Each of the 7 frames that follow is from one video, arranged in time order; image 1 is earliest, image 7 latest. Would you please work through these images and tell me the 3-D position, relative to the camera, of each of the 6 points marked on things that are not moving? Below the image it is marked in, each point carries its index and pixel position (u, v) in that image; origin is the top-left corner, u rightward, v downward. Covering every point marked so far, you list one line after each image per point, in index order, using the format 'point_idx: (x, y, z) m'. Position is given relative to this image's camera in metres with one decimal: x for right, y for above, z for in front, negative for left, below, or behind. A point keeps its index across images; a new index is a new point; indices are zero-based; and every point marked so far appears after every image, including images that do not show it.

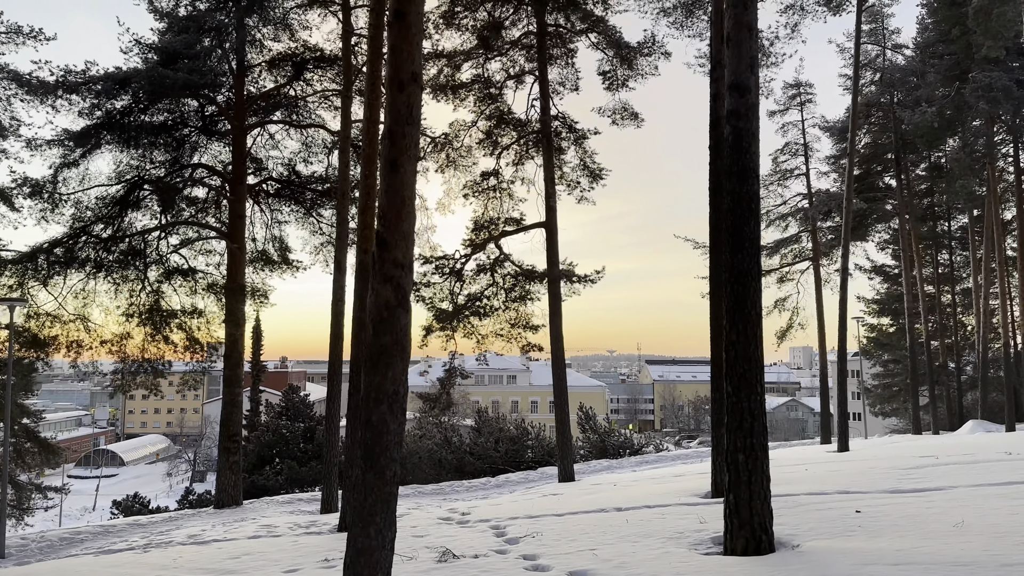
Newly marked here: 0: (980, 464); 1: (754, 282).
0: (+5.9, -2.2, +7.6) m
1: (+1.8, +0.1, +4.3) m
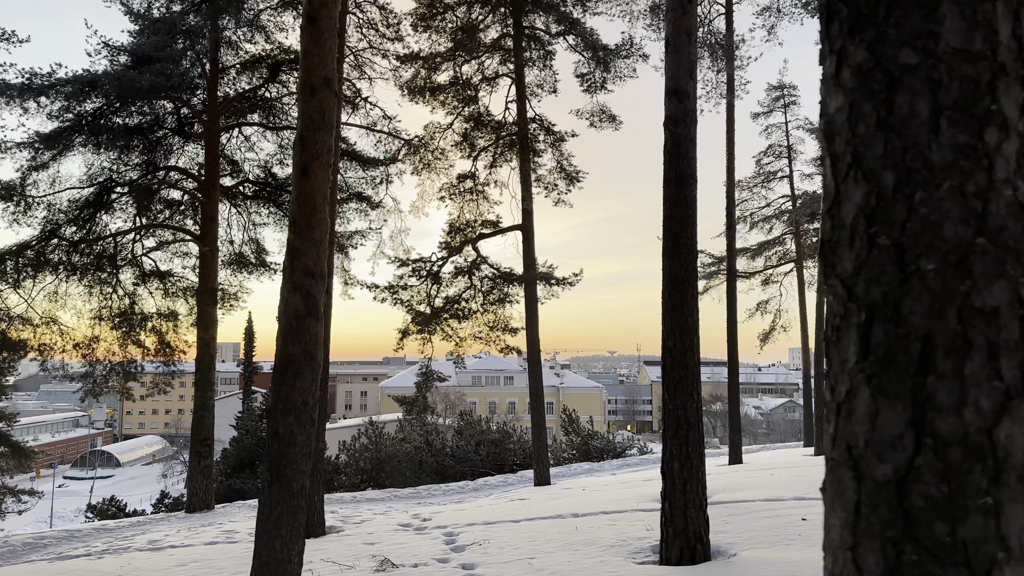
0: (+5.5, -2.3, +7.5) m
1: (+1.3, 0.0, +4.3) m
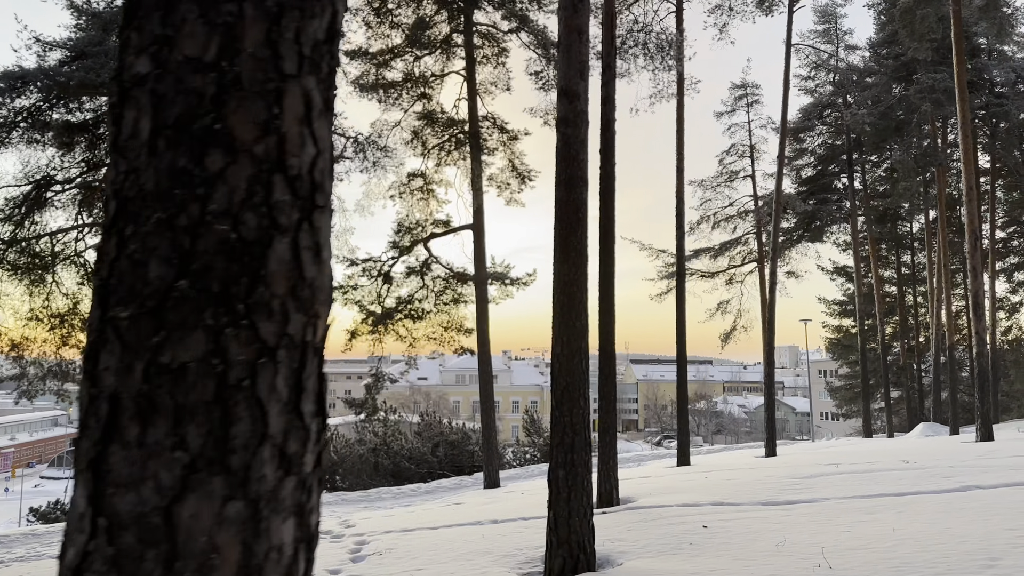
0: (+4.6, -2.3, +7.6) m
1: (+0.5, 0.0, +4.2) m
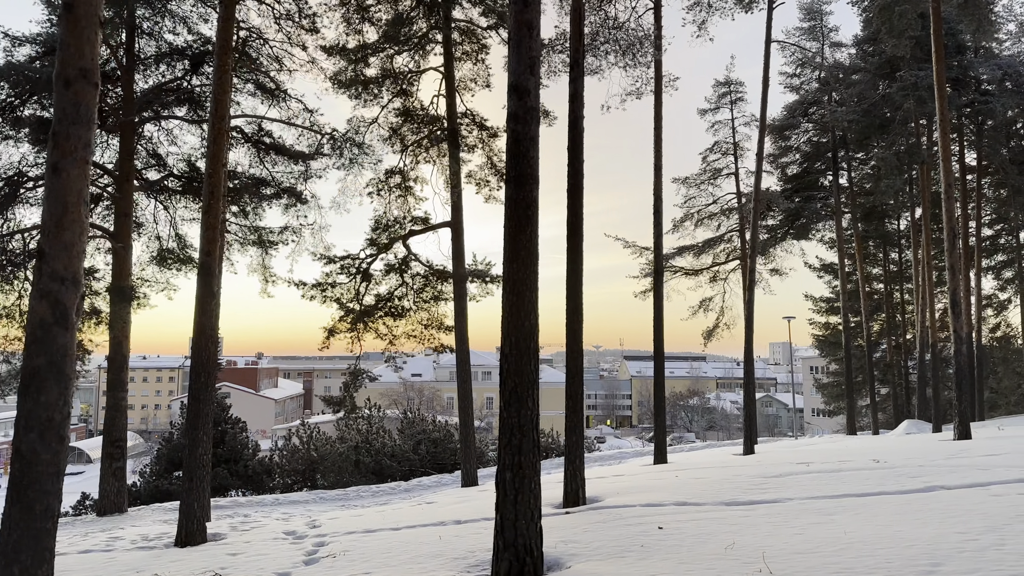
0: (+4.2, -2.3, +7.6) m
1: (+0.1, 0.0, +4.1) m
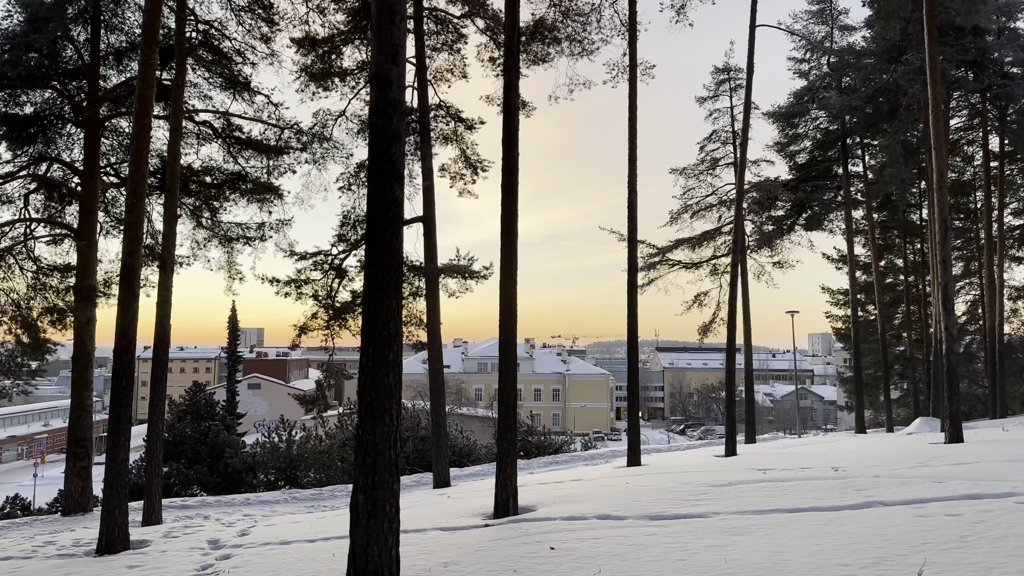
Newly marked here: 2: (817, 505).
0: (+3.4, -2.3, +7.1) m
1: (-0.8, -0.1, +3.9) m
2: (+2.7, -1.9, +5.3) m
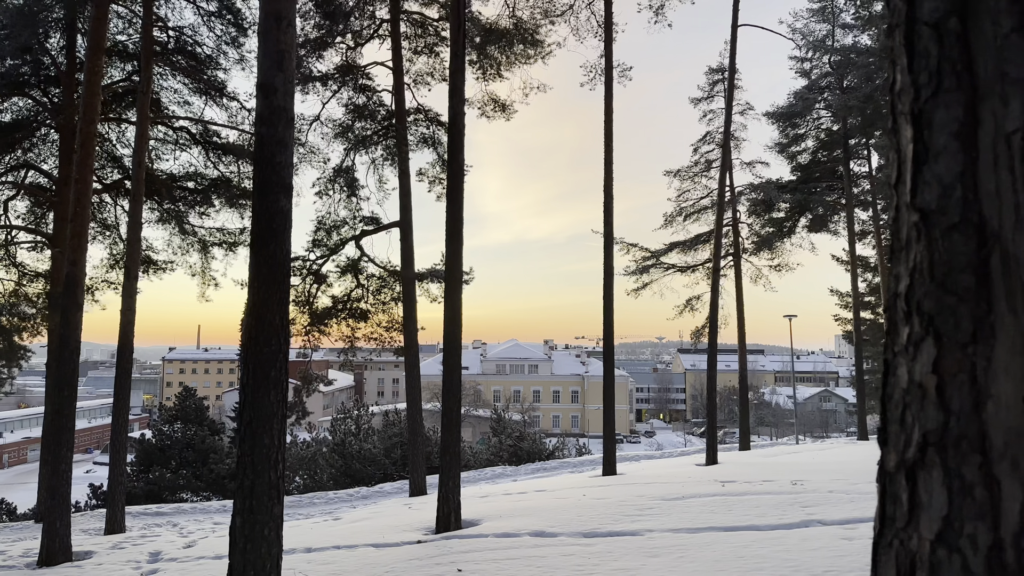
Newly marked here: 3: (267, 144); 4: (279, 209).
0: (+2.8, -2.4, +6.9) m
1: (-1.5, -0.1, +3.7) m
2: (+2.1, -2.0, +5.1) m
3: (-1.5, +0.9, +3.7) m
4: (-1.5, +0.5, +3.7) m
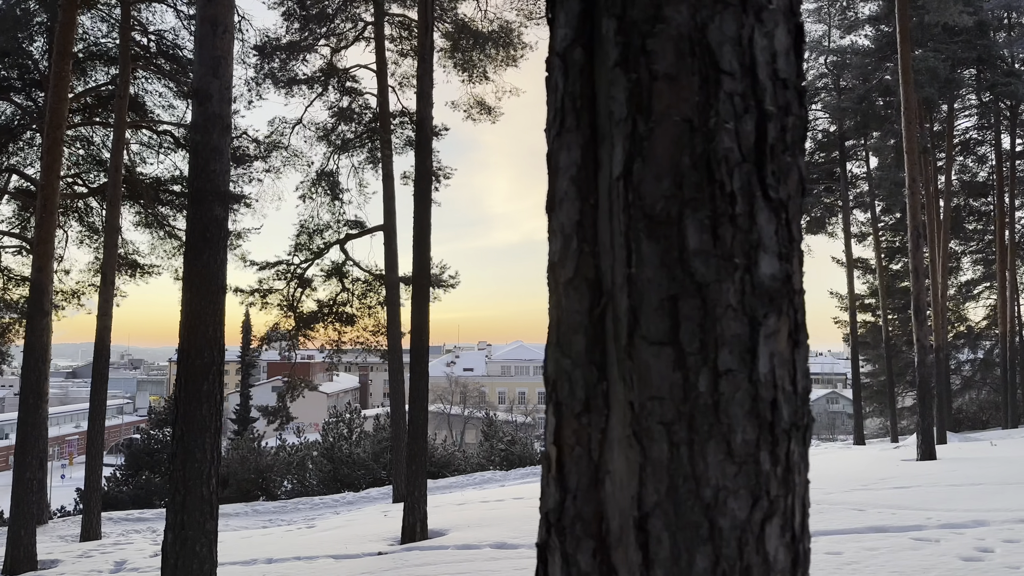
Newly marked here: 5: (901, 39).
0: (+2.5, -2.4, +6.8) m
1: (-1.8, -0.2, +3.7) m
2: (+1.7, -2.1, +5.0) m
3: (-1.9, +0.8, +3.6) m
4: (-1.8, +0.4, +3.6) m
5: (+7.1, +4.5, +10.8) m
